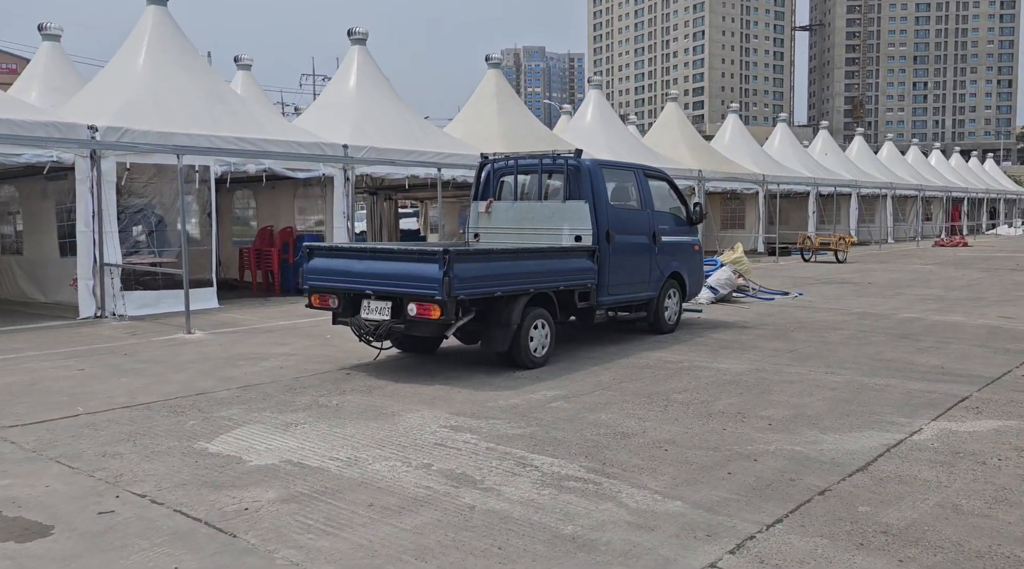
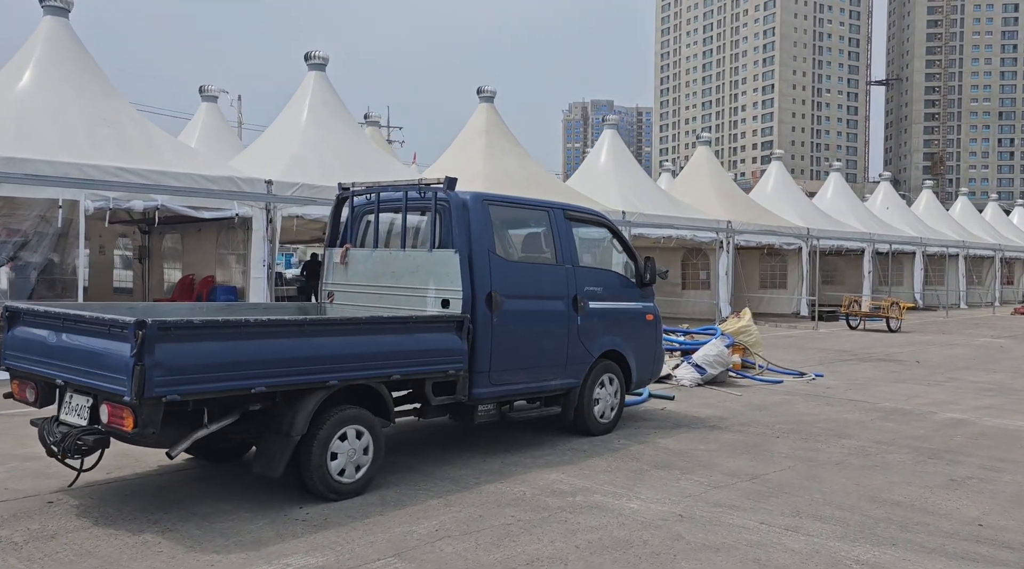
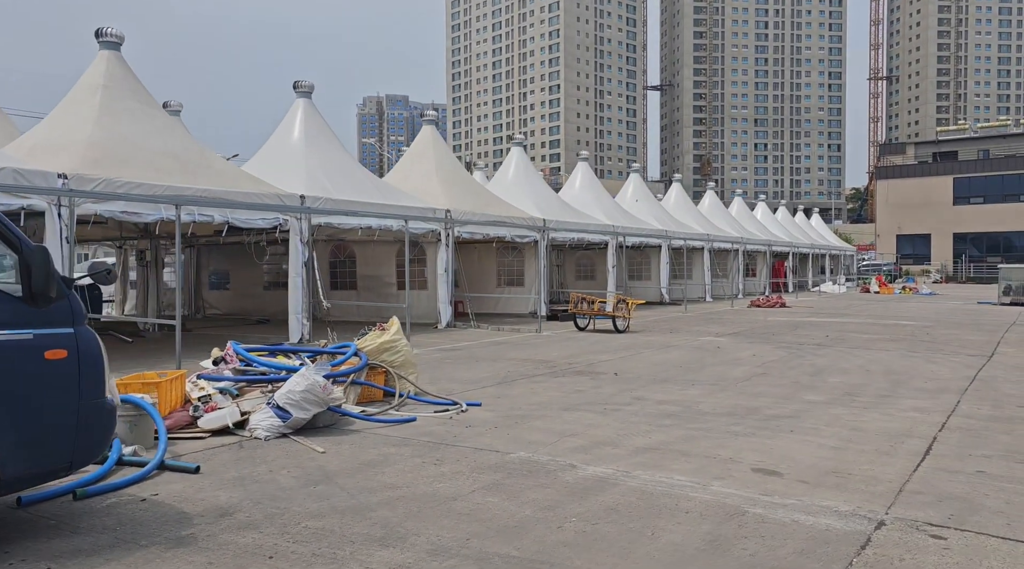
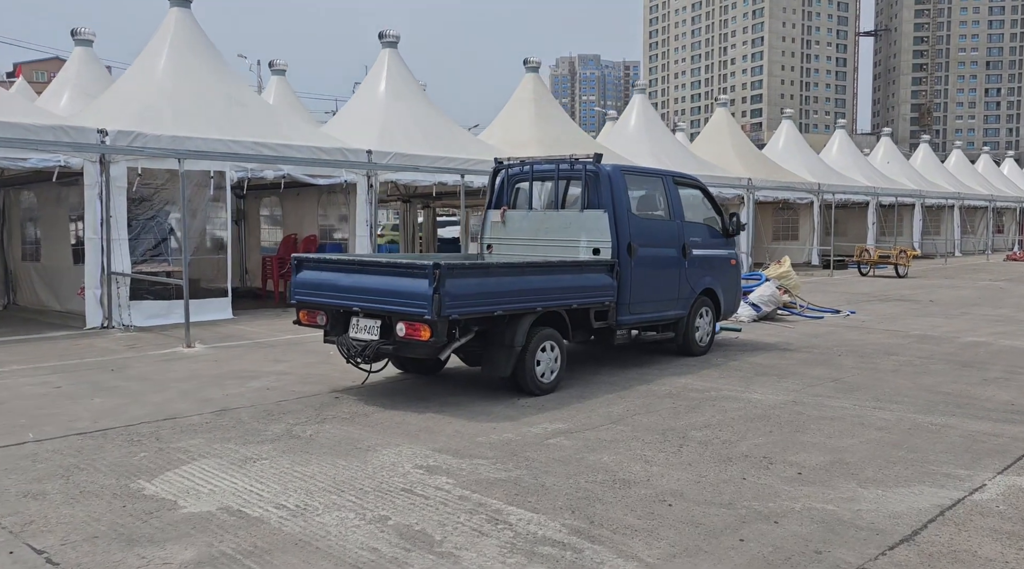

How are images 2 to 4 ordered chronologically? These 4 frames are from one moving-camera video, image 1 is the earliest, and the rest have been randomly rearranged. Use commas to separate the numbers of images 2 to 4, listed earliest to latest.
4, 2, 3
